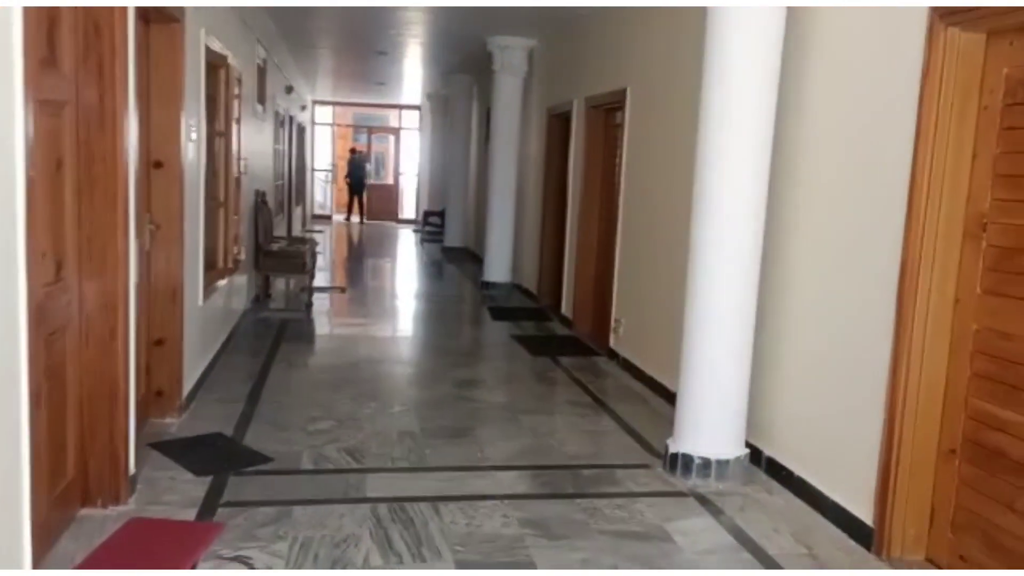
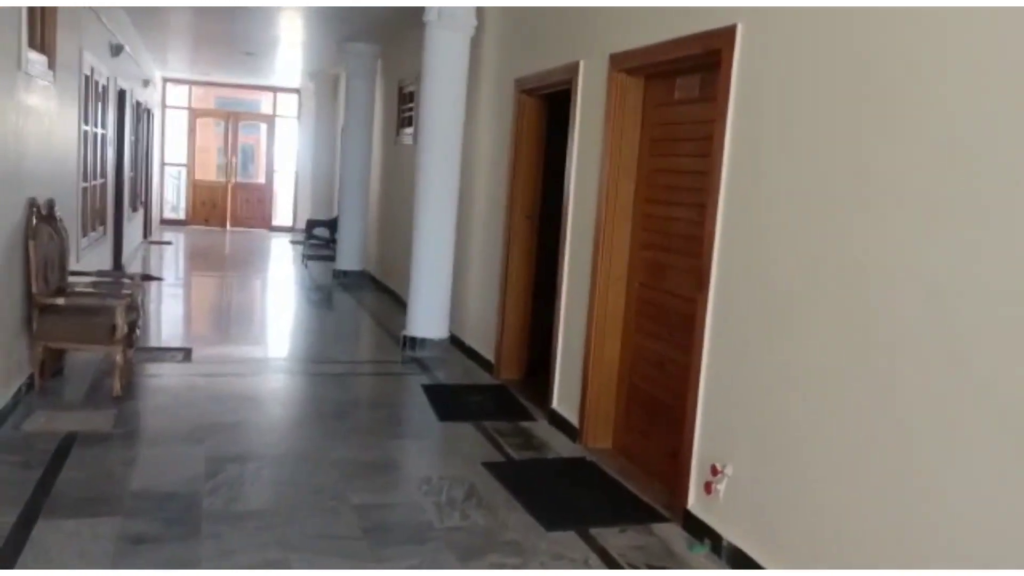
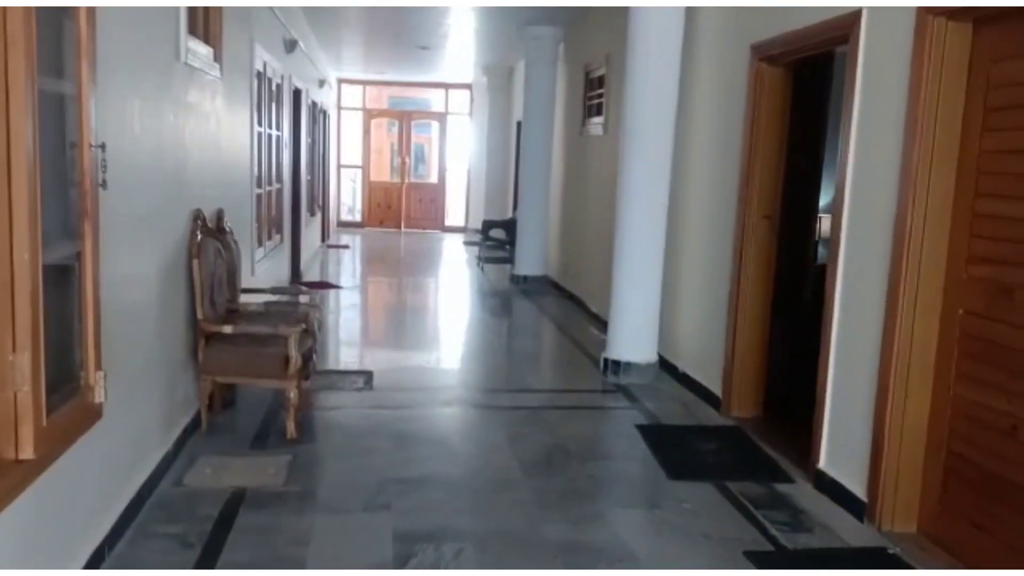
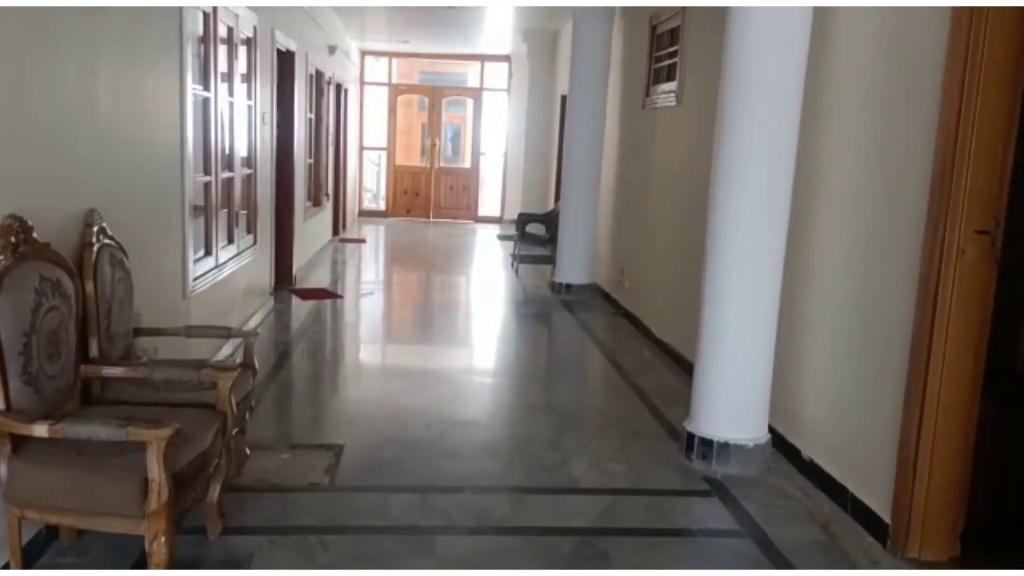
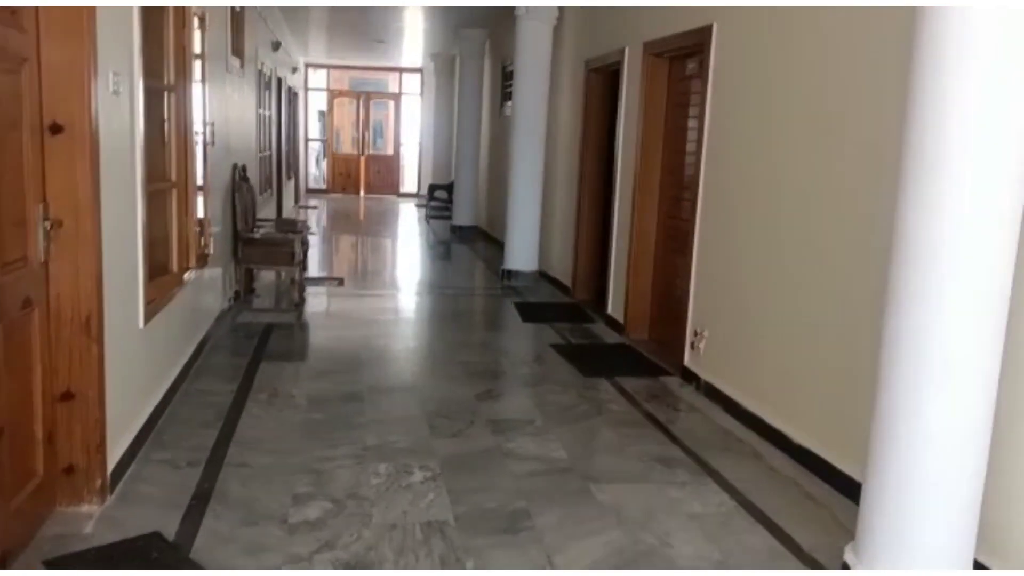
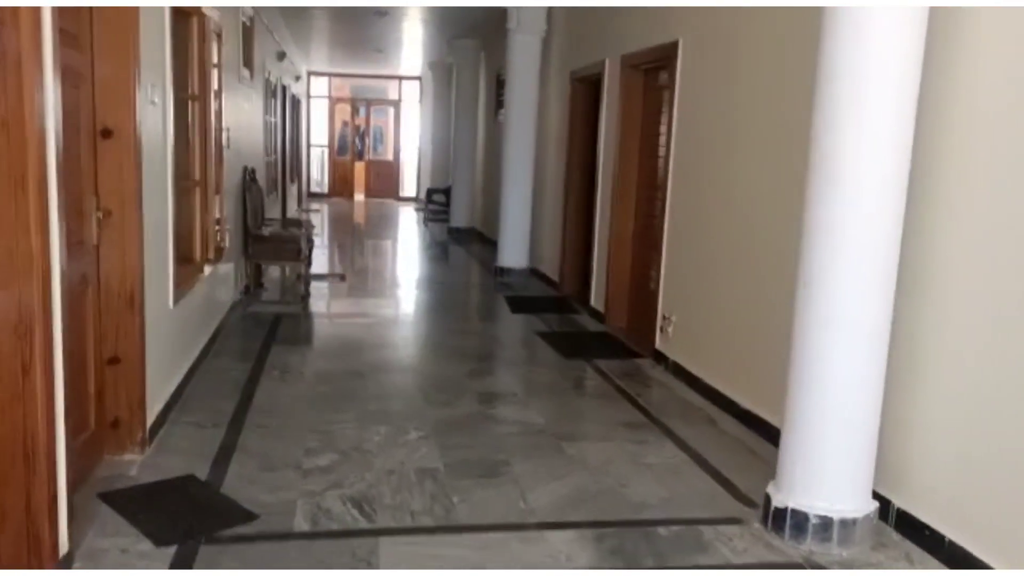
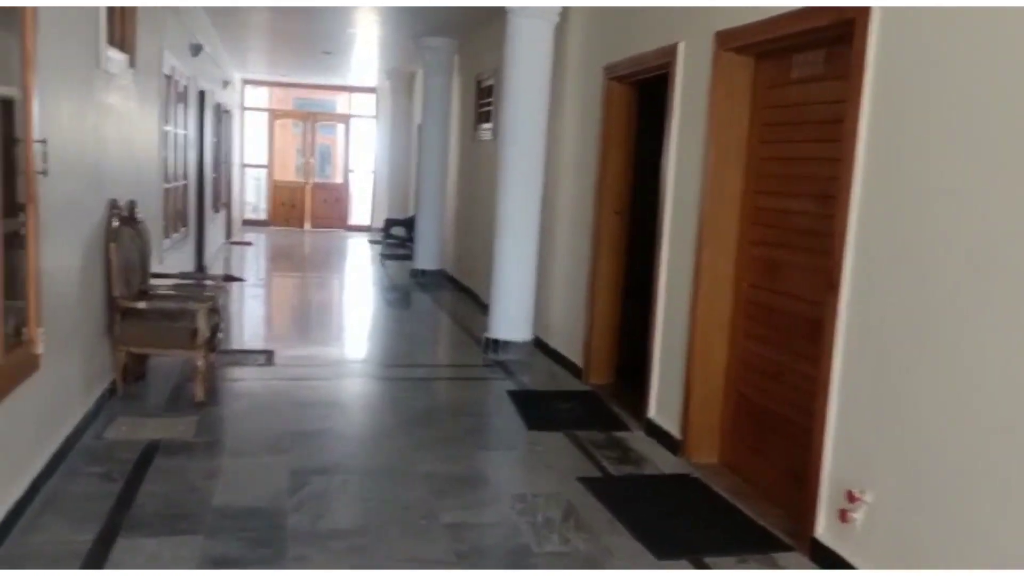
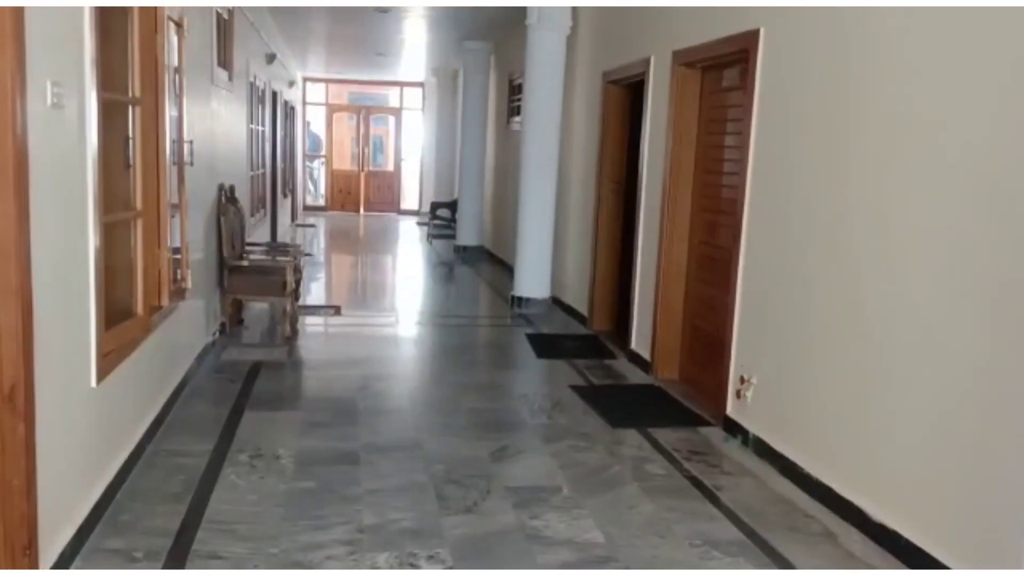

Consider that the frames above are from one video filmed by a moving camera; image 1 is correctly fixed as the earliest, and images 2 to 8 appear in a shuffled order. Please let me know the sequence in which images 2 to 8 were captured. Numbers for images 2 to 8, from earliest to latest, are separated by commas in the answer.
6, 5, 8, 2, 7, 3, 4
